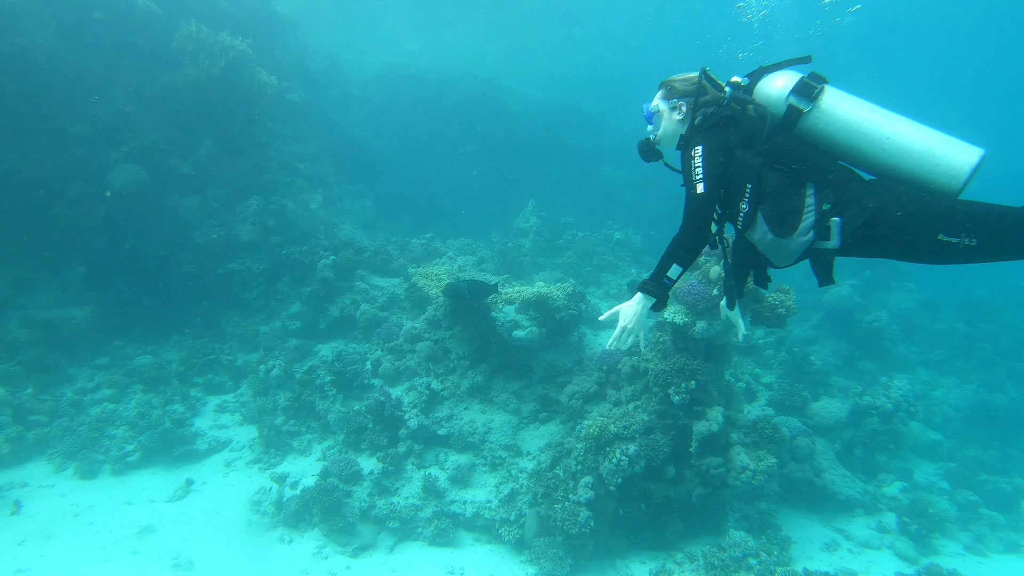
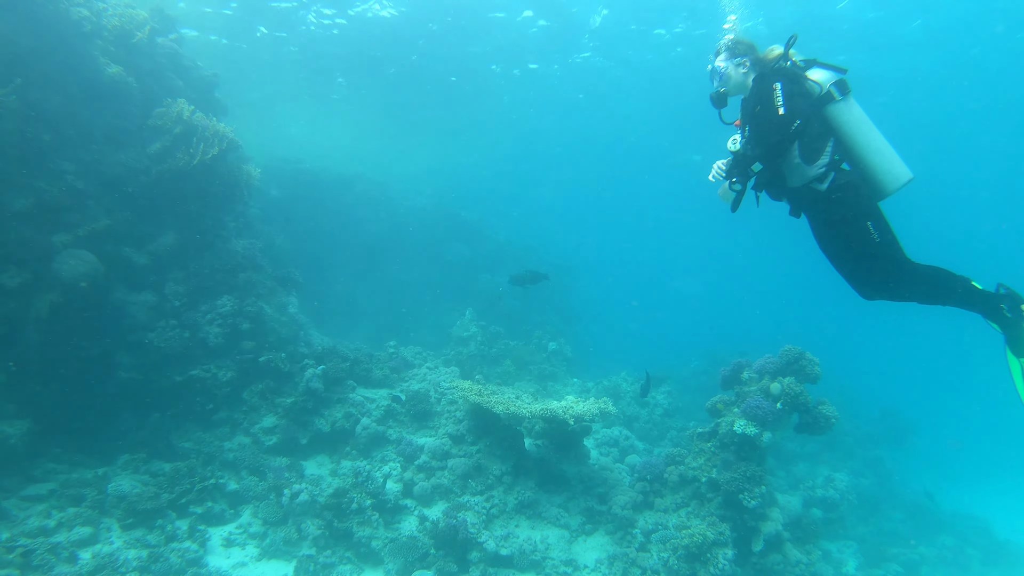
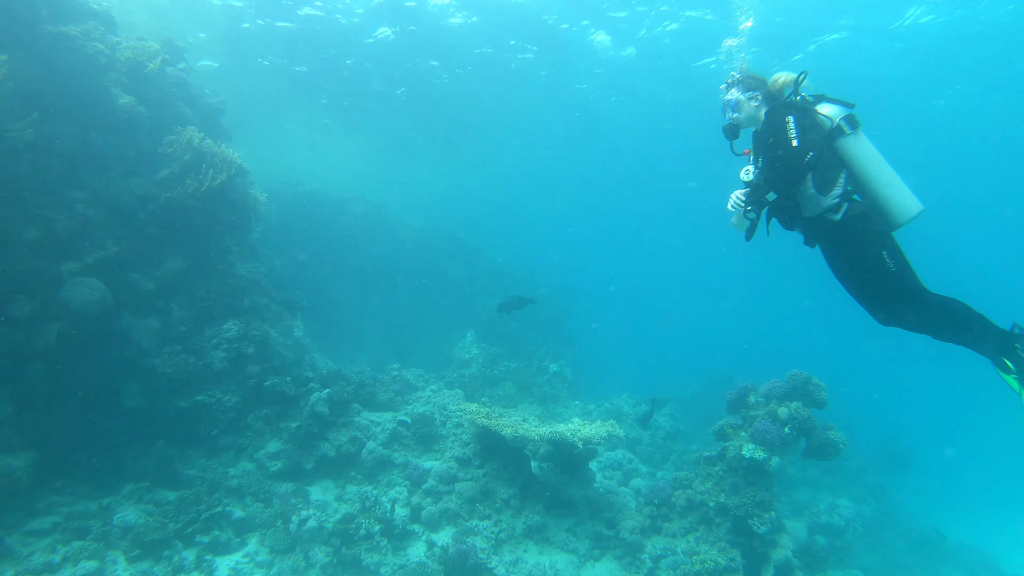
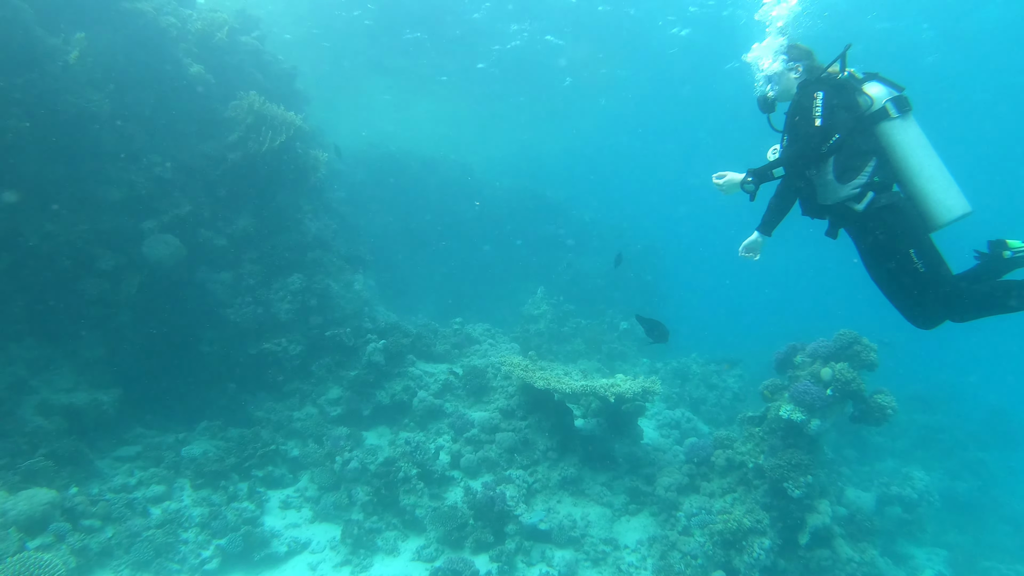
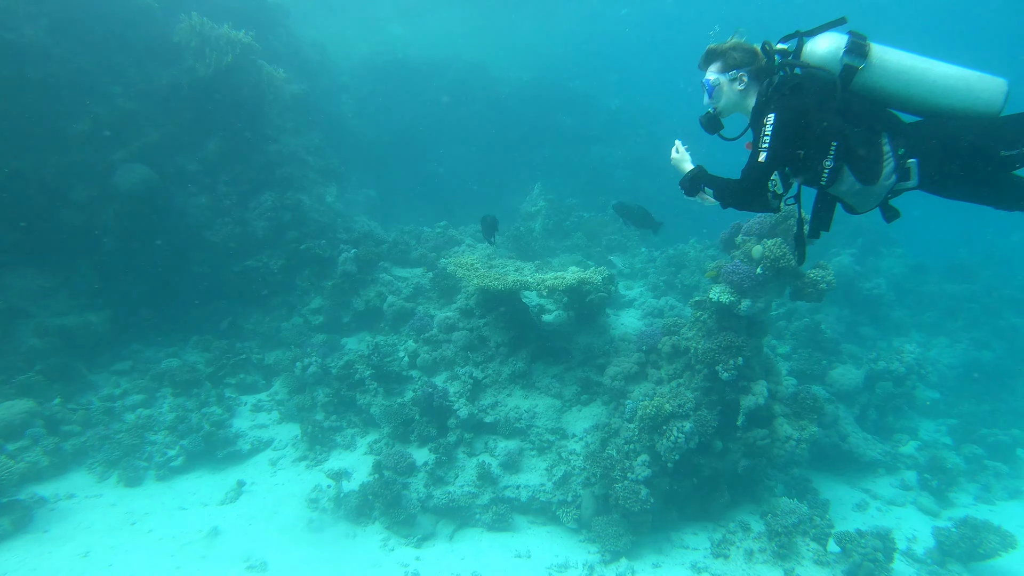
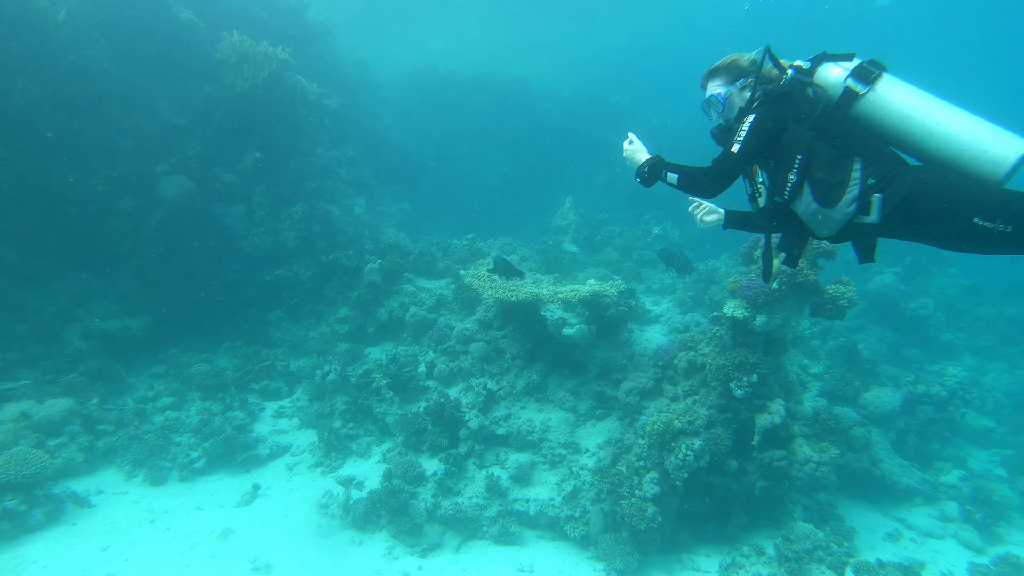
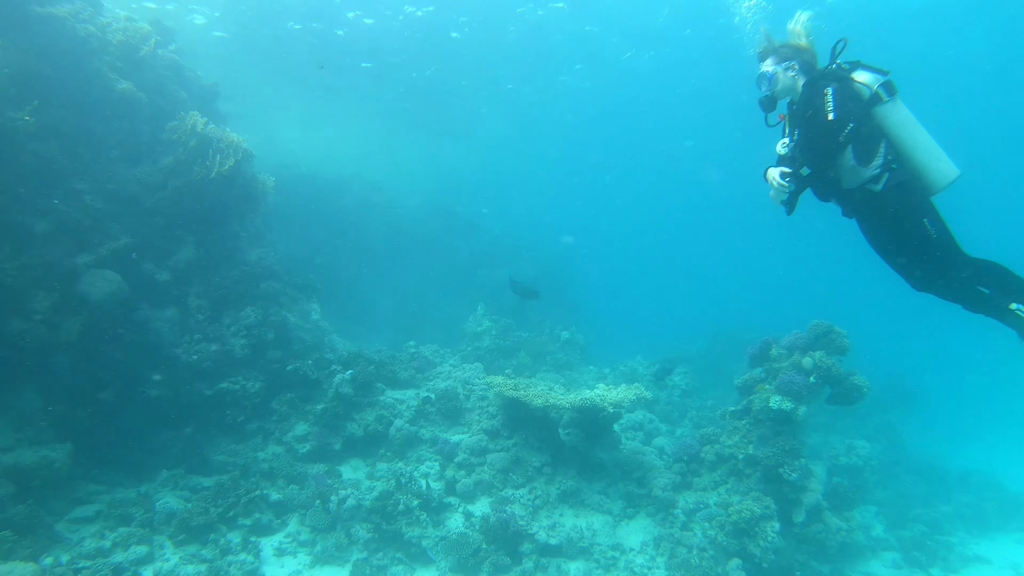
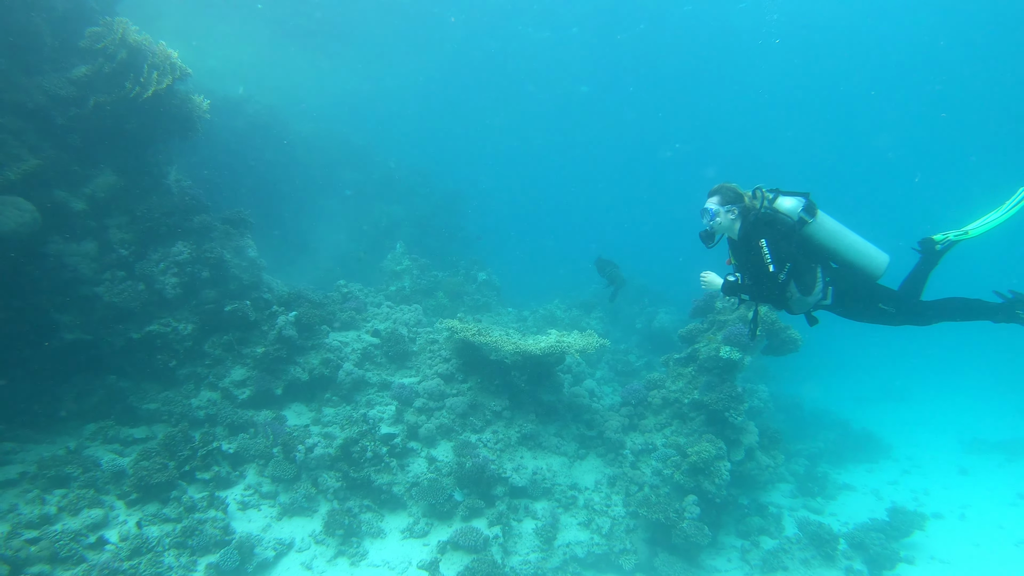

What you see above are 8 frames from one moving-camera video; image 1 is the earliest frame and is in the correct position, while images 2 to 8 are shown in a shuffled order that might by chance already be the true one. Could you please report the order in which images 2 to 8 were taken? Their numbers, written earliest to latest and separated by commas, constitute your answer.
6, 5, 4, 2, 3, 7, 8
